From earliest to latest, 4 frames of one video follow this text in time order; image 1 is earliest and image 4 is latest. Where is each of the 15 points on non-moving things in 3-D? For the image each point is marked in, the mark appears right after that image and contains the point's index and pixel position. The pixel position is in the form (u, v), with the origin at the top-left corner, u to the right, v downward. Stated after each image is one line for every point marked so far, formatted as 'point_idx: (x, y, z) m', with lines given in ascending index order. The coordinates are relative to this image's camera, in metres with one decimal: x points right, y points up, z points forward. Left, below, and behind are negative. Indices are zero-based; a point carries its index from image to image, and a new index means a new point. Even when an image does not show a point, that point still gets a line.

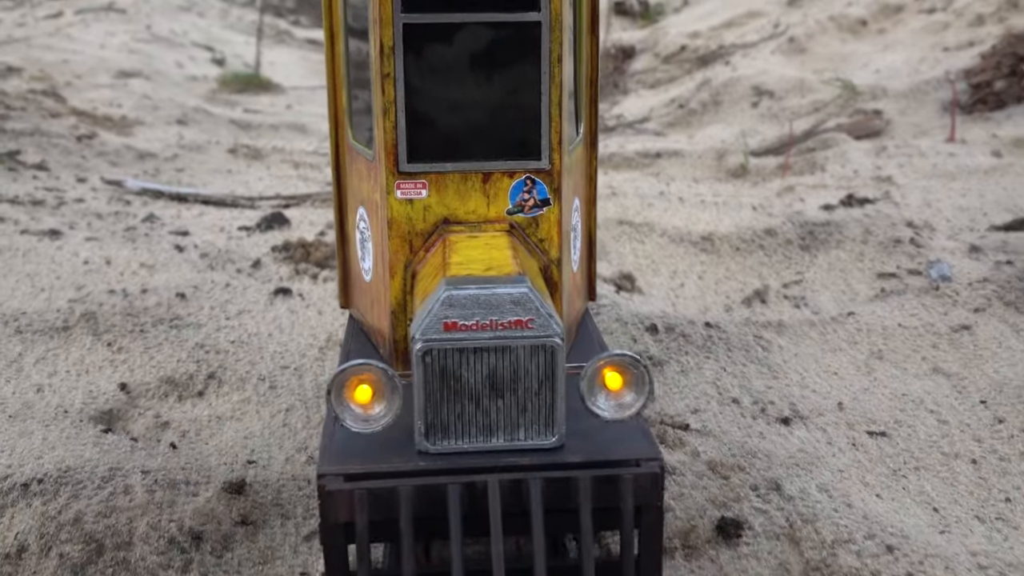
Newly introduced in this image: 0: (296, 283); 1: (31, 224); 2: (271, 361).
0: (-1.6, 0.0, +8.1) m
1: (-4.2, +0.6, +9.6) m
2: (-1.4, -0.4, +6.6) m
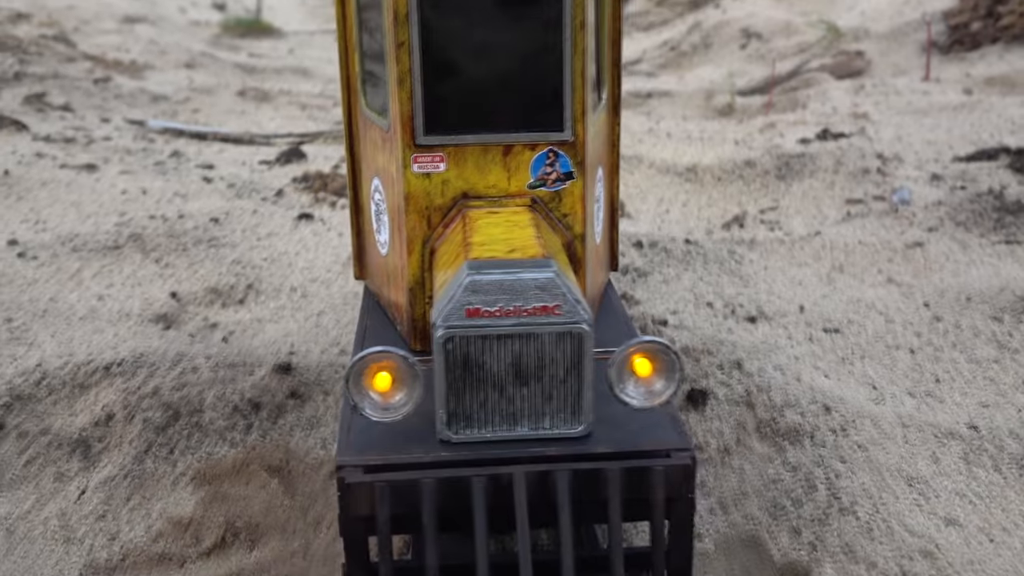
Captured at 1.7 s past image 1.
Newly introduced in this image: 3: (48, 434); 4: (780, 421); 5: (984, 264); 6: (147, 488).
0: (-1.6, +0.6, +8.9) m
1: (-4.2, +1.2, +10.4) m
2: (-1.4, +0.1, +7.4) m
3: (-2.1, -0.7, +5.1) m
4: (+1.2, -0.6, +4.9) m
5: (+3.2, +0.2, +7.6) m
6: (-1.6, -0.9, +4.7) m
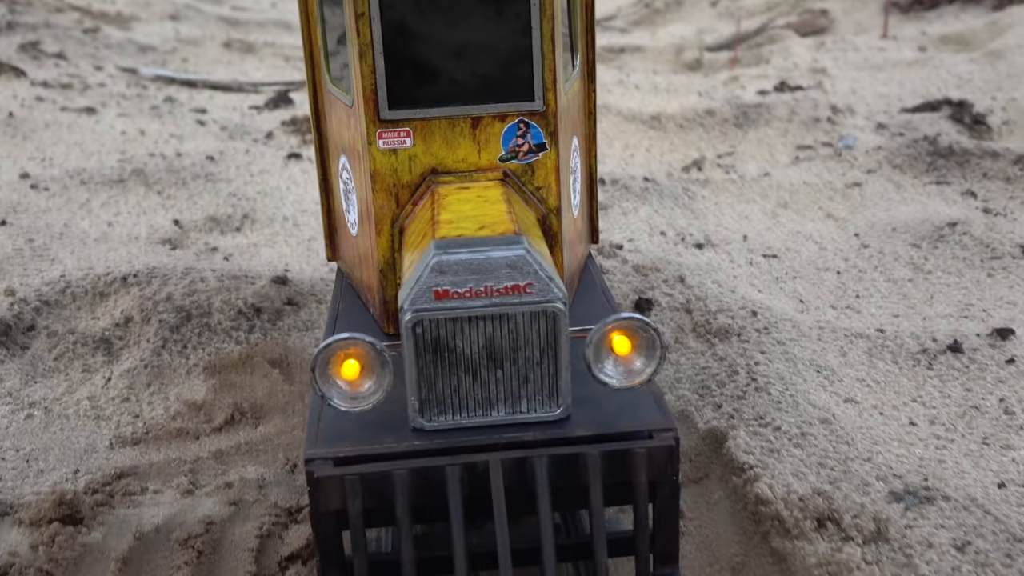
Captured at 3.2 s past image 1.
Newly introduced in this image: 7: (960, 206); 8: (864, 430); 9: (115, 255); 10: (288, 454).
0: (-1.8, +1.2, +9.6) m
1: (-4.4, +1.8, +11.0) m
2: (-1.6, +0.6, +8.1) m
3: (-2.3, -0.2, +5.8) m
4: (+1.0, -0.2, +5.7) m
5: (+3.0, +0.7, +8.4) m
6: (-1.7, -0.4, +5.5) m
7: (+3.3, +0.6, +8.2) m
8: (+1.5, -0.6, +4.7) m
9: (-2.4, +0.2, +6.7) m
10: (-1.0, -0.7, +4.9) m
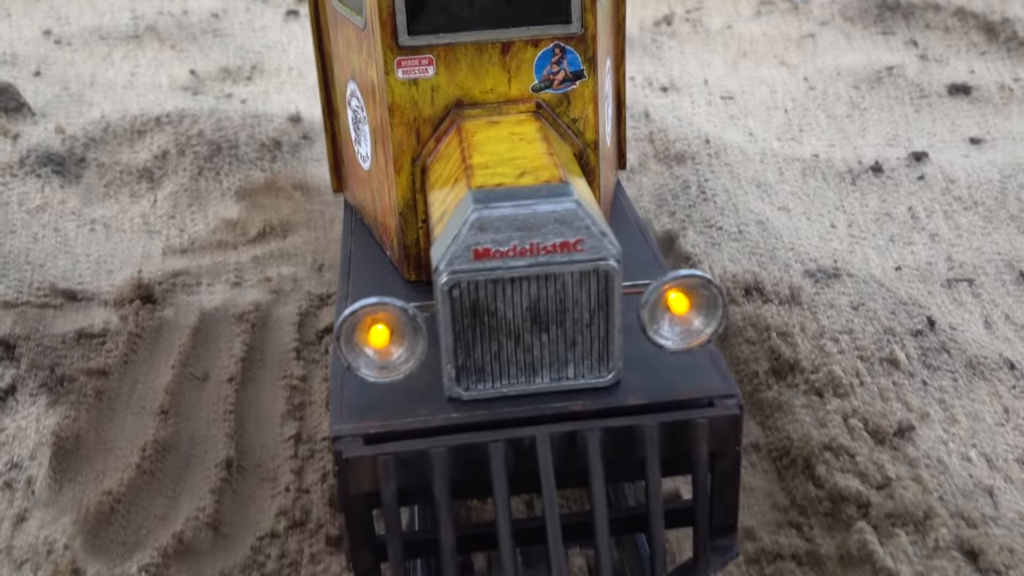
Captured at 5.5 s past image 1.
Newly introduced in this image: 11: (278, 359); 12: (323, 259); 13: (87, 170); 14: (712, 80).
0: (-1.9, +2.6, +10.3) m
1: (-4.6, +3.4, +11.6) m
2: (-1.7, +1.8, +8.9) m
3: (-2.4, +0.8, +6.7) m
4: (+1.0, +0.8, +6.6) m
5: (+2.9, +2.0, +9.2) m
6: (-1.8, +0.5, +6.4) m
7: (+3.2, +1.9, +9.0) m
8: (+1.4, +0.3, +5.7) m
9: (-2.5, +1.3, +7.6) m
10: (-1.0, +0.2, +5.8) m
11: (-1.0, -0.3, +4.8) m
12: (-1.0, +0.2, +5.8) m
13: (-2.6, +0.7, +6.6) m
14: (+1.5, +1.6, +8.6) m
